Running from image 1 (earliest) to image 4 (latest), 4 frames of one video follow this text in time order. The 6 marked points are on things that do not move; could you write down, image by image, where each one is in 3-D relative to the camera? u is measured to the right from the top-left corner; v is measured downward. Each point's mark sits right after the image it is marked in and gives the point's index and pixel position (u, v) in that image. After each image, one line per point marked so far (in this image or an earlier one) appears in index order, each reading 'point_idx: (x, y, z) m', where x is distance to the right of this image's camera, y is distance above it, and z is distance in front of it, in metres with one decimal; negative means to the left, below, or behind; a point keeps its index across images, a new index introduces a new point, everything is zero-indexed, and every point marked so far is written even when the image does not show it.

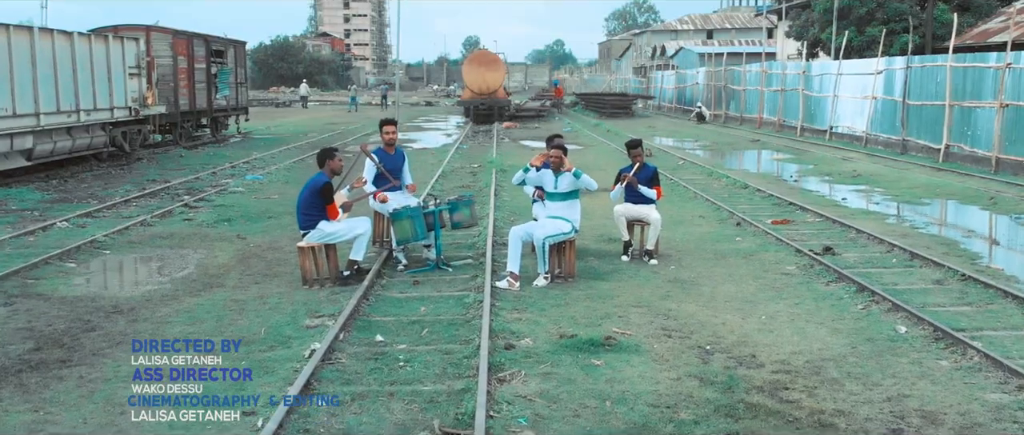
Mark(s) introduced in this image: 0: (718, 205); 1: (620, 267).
0: (+2.2, +0.1, +12.7) m
1: (+0.8, -0.4, +9.0) m
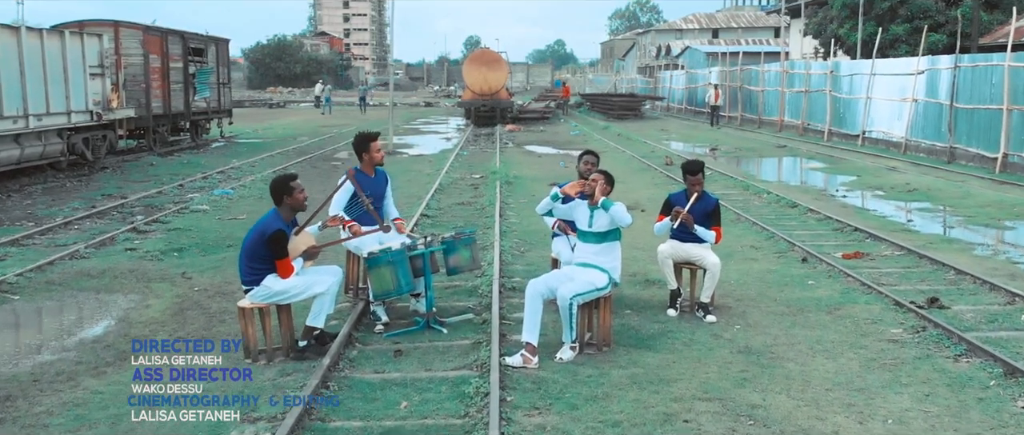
0: (+2.2, -0.1, +10.6) m
1: (+0.9, -0.6, +6.8) m
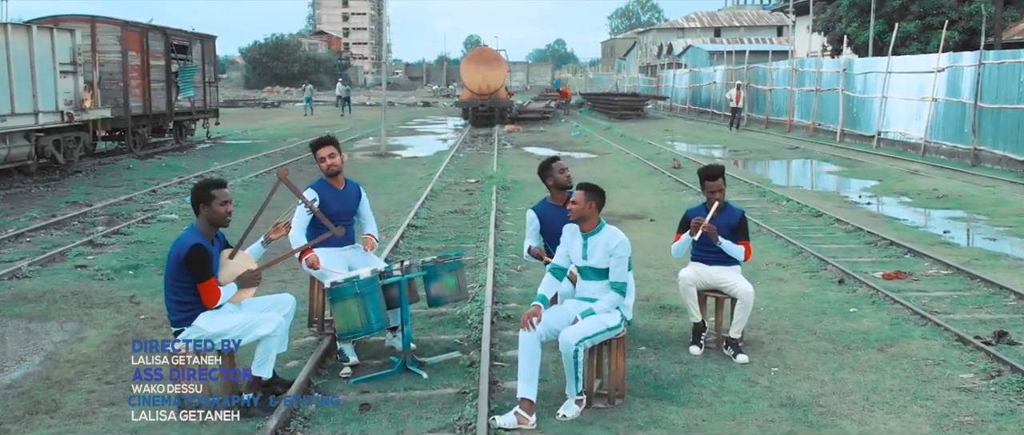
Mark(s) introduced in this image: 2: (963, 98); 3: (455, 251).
0: (+2.2, -0.2, +9.5) m
1: (+0.9, -0.7, +5.7) m
2: (+7.1, +1.9, +19.2) m
3: (-0.5, -0.3, +9.9) m
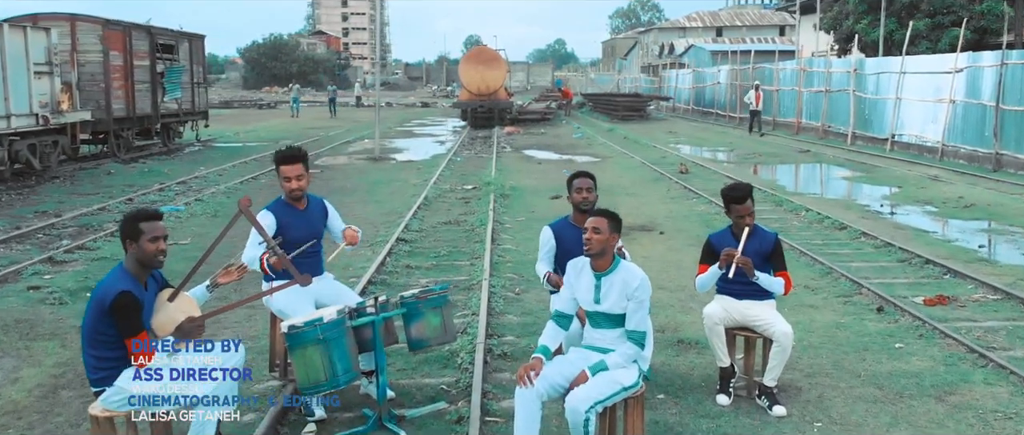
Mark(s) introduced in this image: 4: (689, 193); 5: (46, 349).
0: (+2.2, -0.3, +8.6) m
1: (+0.8, -0.8, +4.8) m
2: (+7.1, +1.8, +18.4) m
3: (-0.5, -0.4, +9.0) m
4: (+2.1, +0.3, +14.1) m
5: (-2.5, -0.7, +6.6) m
